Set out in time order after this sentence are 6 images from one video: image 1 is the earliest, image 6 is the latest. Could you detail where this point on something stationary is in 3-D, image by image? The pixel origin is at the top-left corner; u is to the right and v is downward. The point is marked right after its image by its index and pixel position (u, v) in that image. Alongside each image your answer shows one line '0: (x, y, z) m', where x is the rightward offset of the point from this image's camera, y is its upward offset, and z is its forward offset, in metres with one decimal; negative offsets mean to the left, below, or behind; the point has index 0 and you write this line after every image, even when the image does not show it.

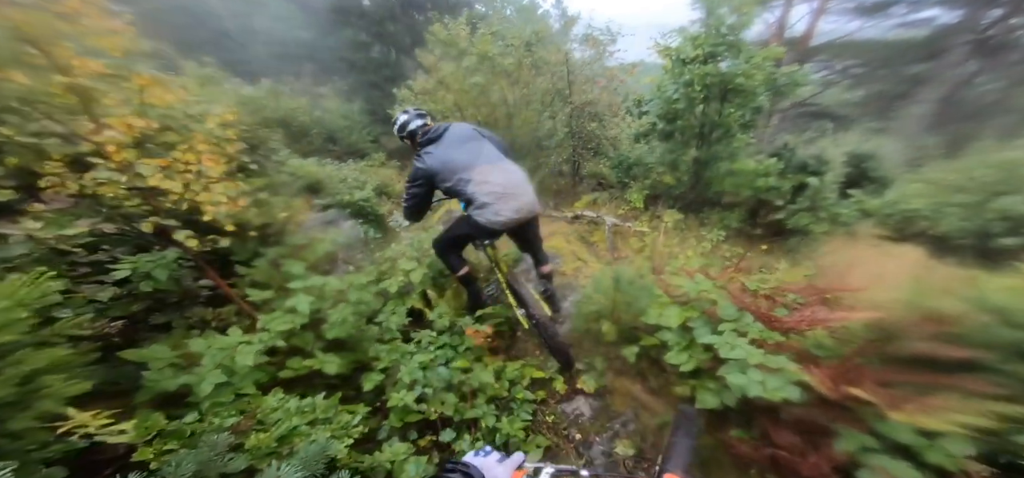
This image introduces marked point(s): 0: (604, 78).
0: (+1.4, +2.6, +5.9) m
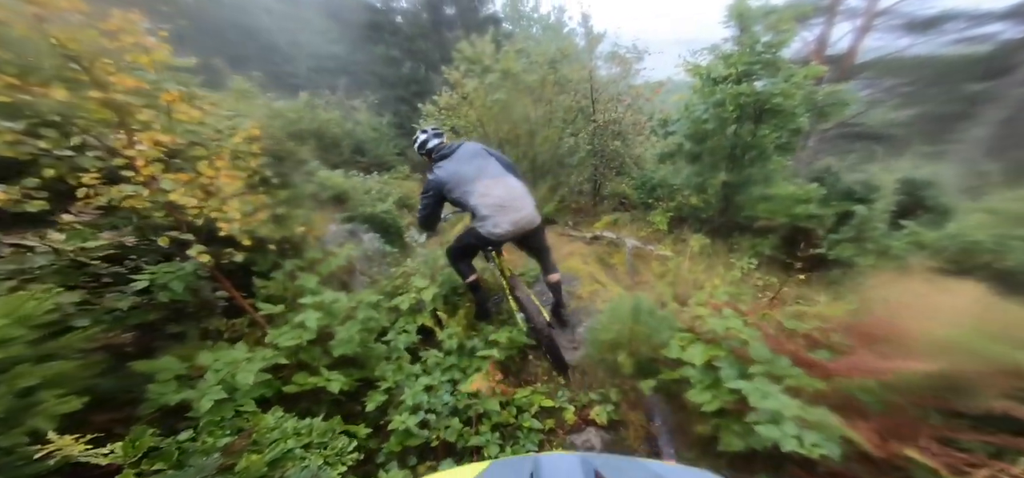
0: (+1.8, +2.3, +5.8) m
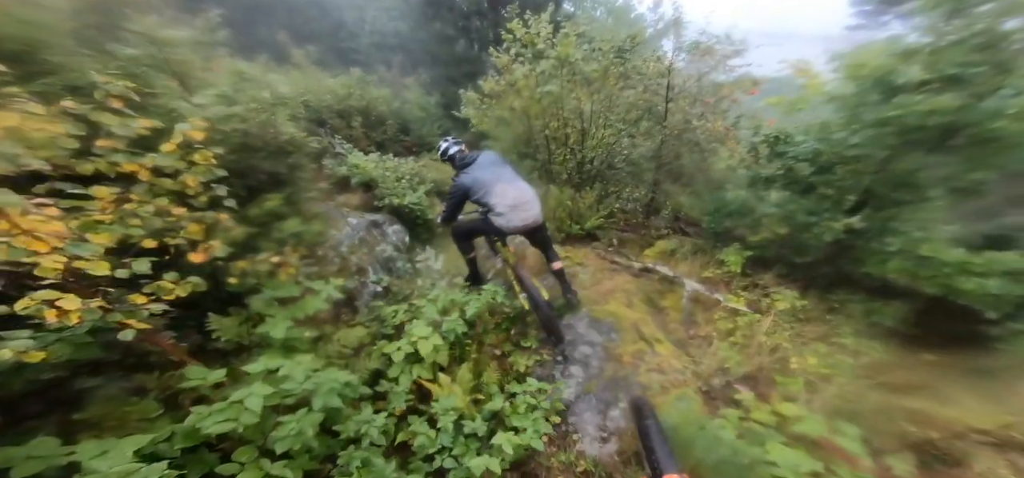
0: (+2.5, +1.8, +4.7) m
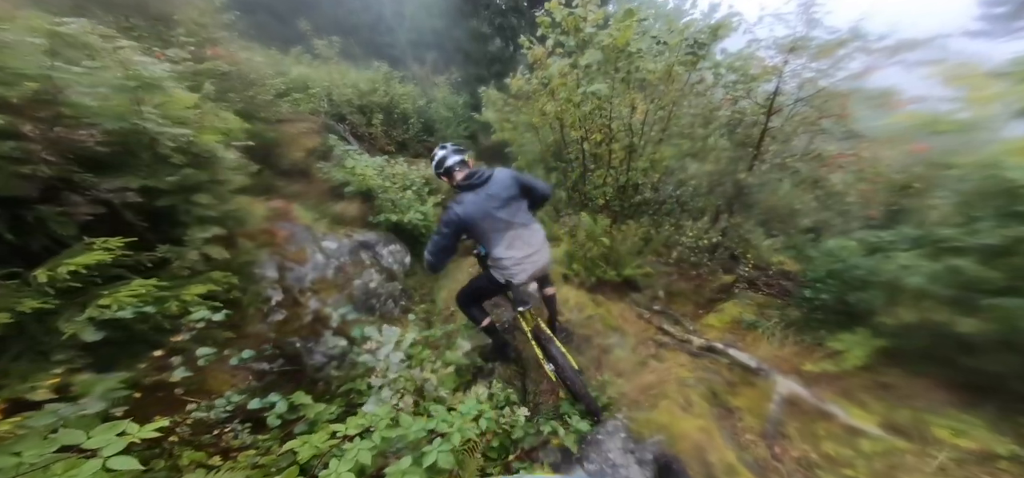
0: (+2.8, +1.2, +3.3) m
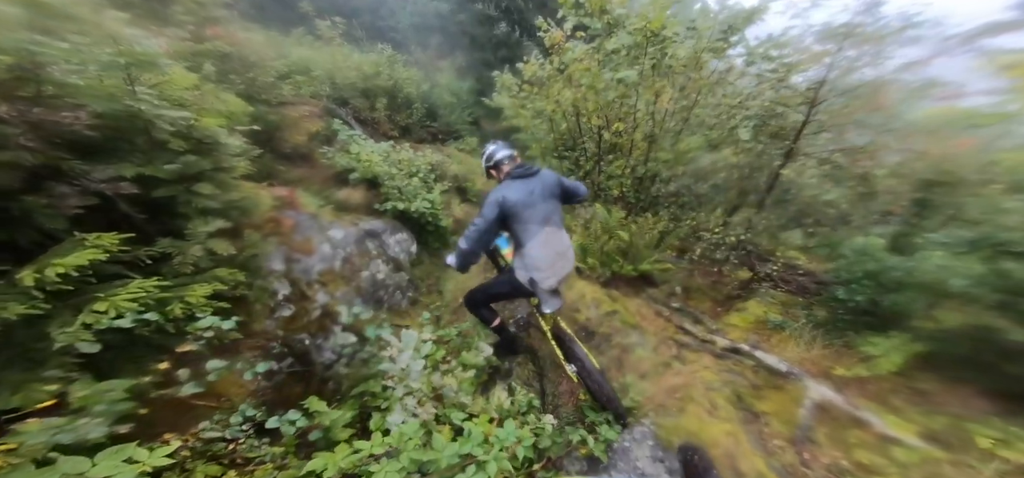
0: (+3.0, +1.2, +3.1) m
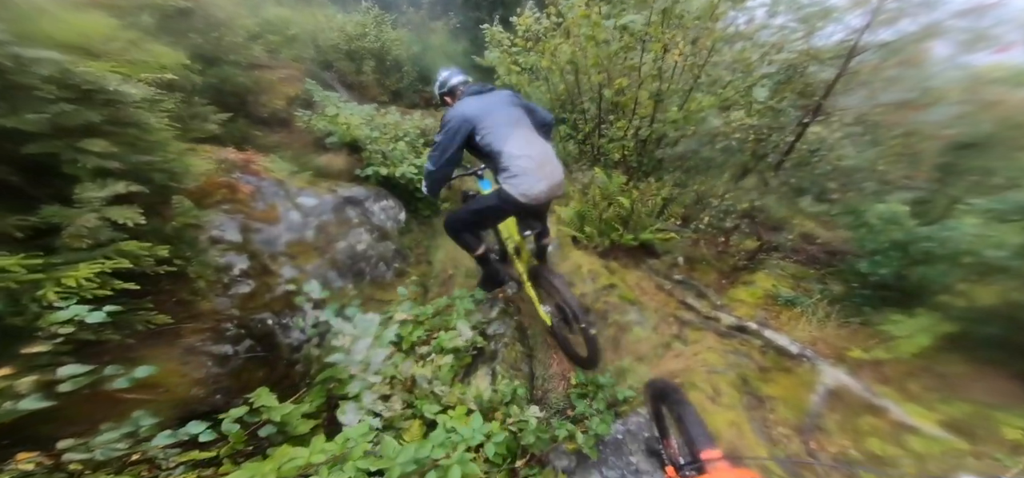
0: (+2.9, +1.4, +2.7) m
